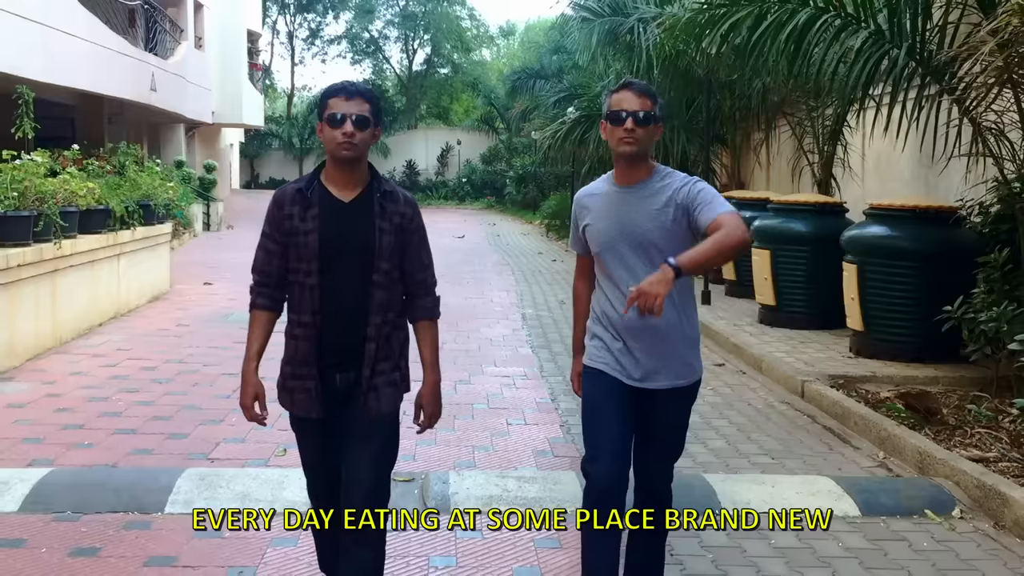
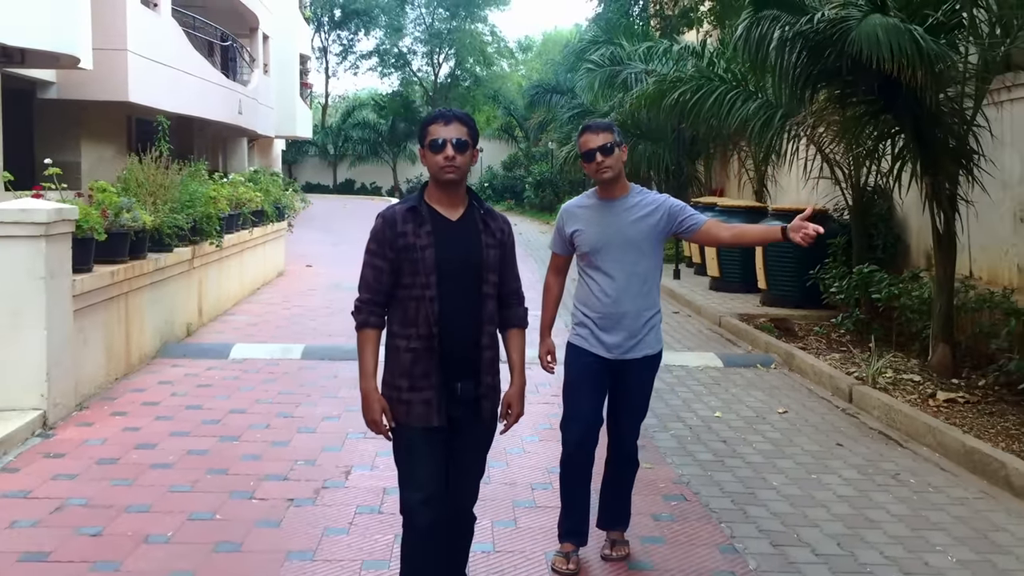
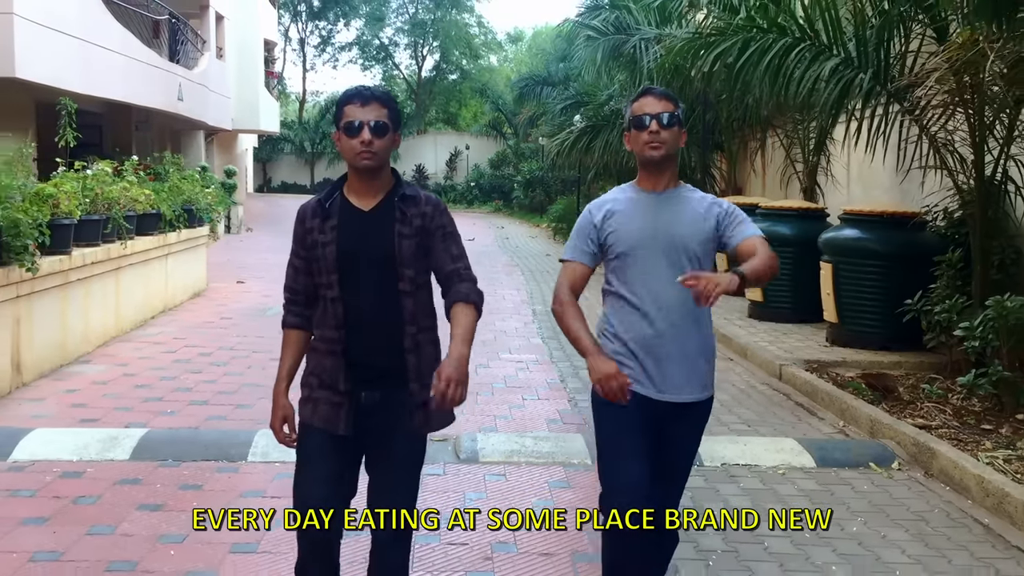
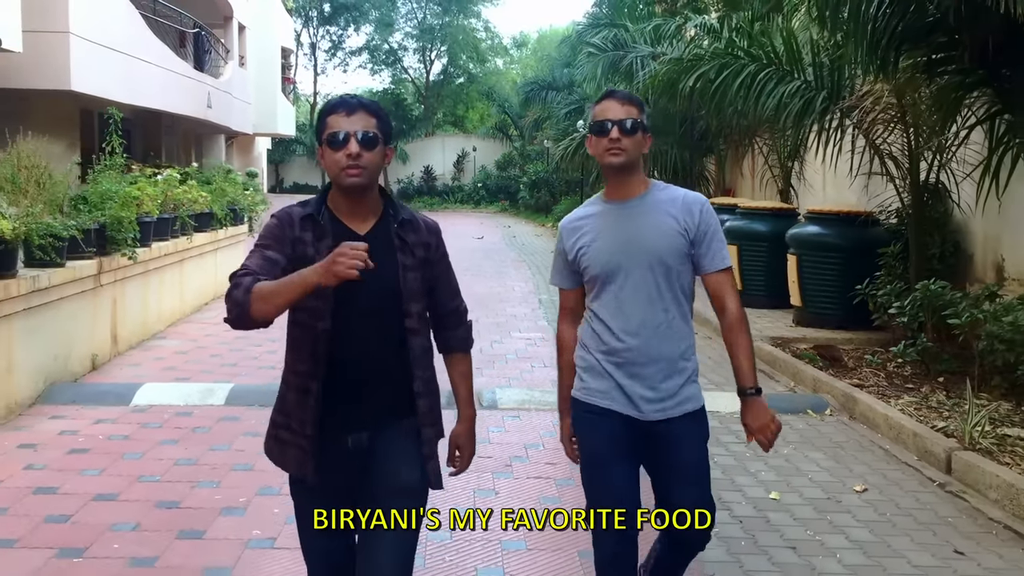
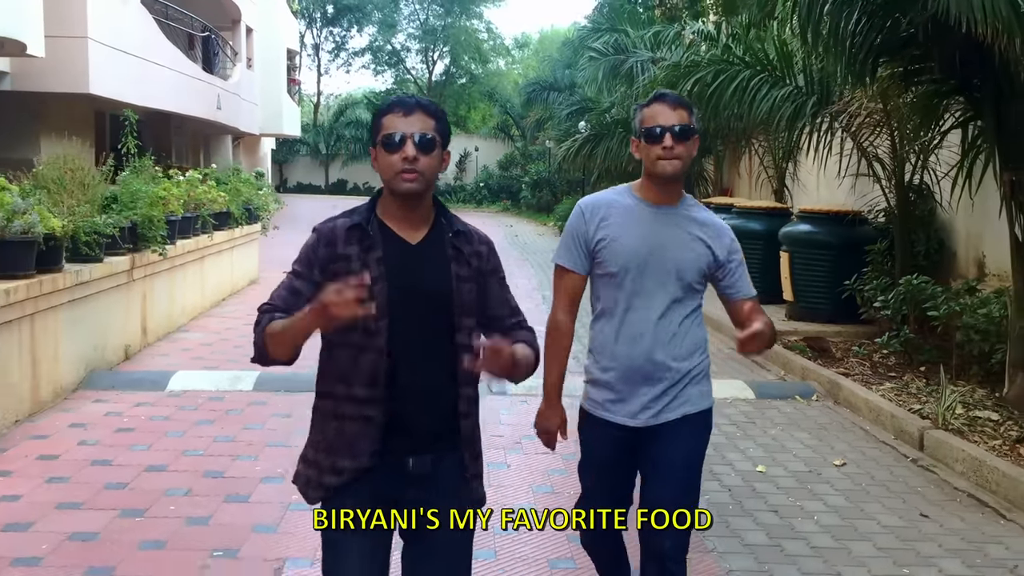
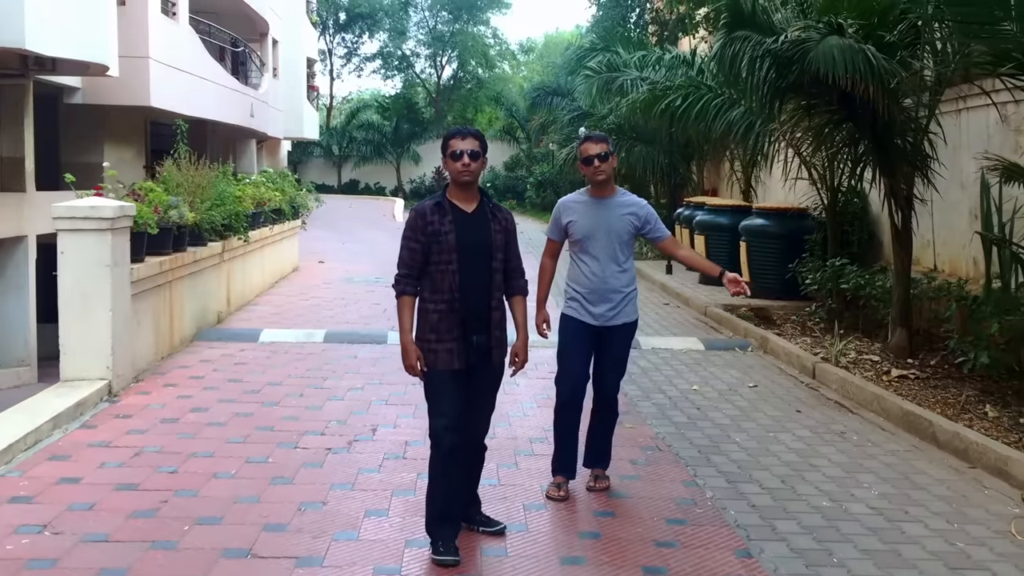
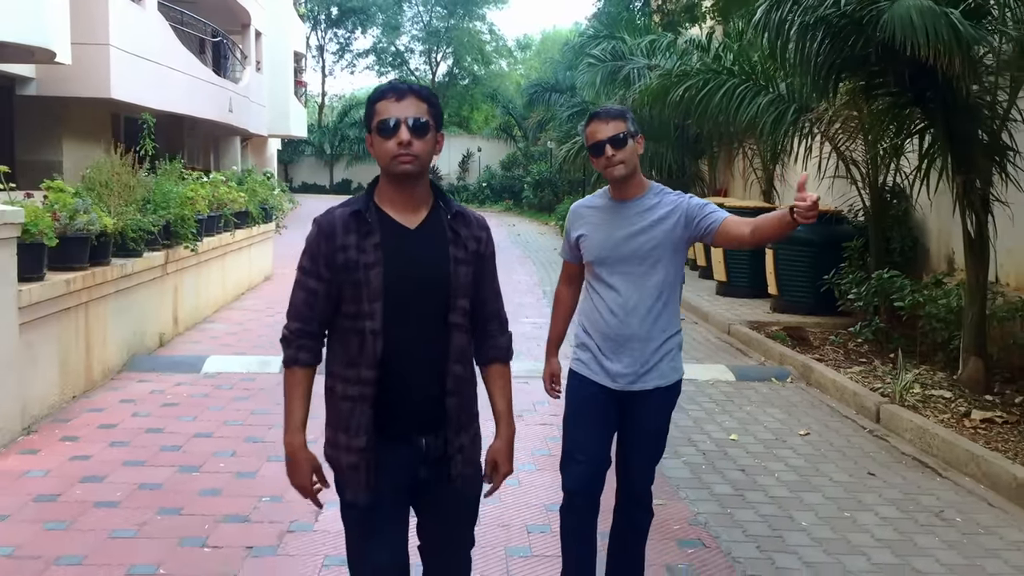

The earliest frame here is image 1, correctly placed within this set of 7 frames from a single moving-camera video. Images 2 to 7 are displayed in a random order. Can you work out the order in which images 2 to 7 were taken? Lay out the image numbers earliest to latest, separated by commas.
3, 4, 5, 7, 2, 6
